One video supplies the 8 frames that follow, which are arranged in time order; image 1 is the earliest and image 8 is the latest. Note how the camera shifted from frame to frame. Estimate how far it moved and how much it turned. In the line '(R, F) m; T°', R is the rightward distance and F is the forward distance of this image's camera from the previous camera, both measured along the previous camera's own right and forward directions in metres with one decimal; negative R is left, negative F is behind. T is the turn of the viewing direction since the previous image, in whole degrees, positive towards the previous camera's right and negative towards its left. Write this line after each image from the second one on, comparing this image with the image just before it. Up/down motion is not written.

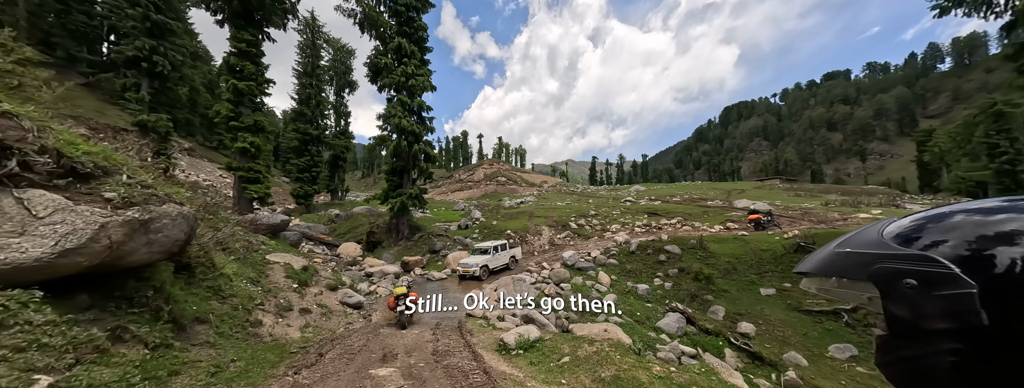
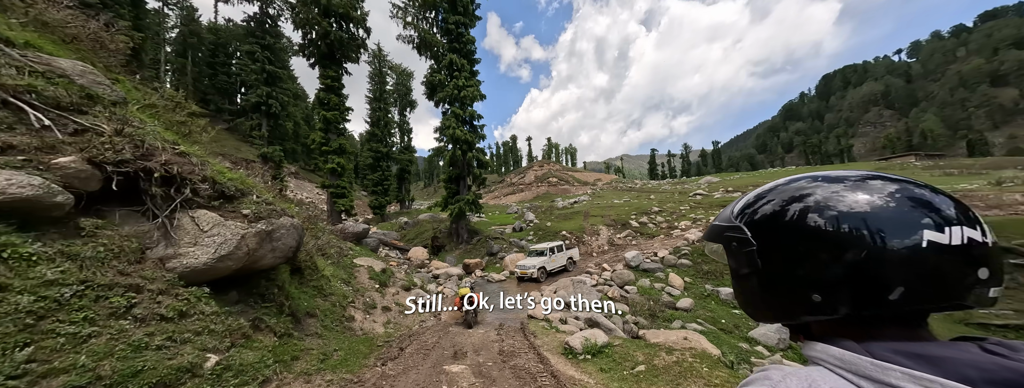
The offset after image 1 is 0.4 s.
(-0.1, 0.0) m; -11°
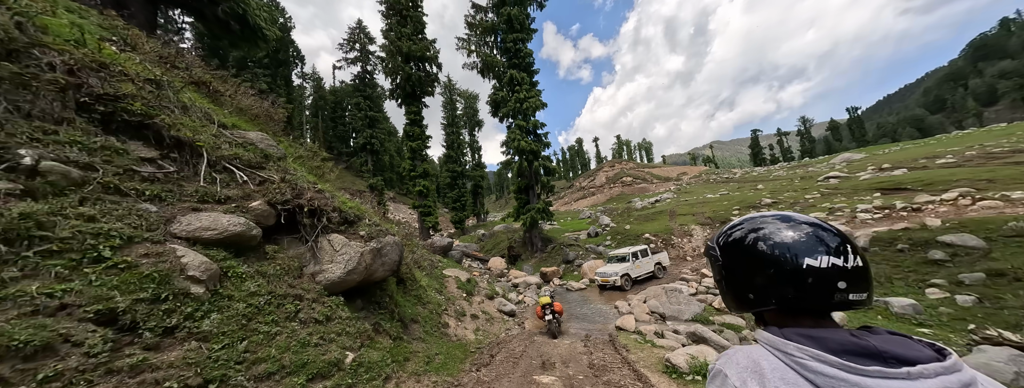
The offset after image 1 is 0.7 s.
(-0.1, -0.1) m; -14°
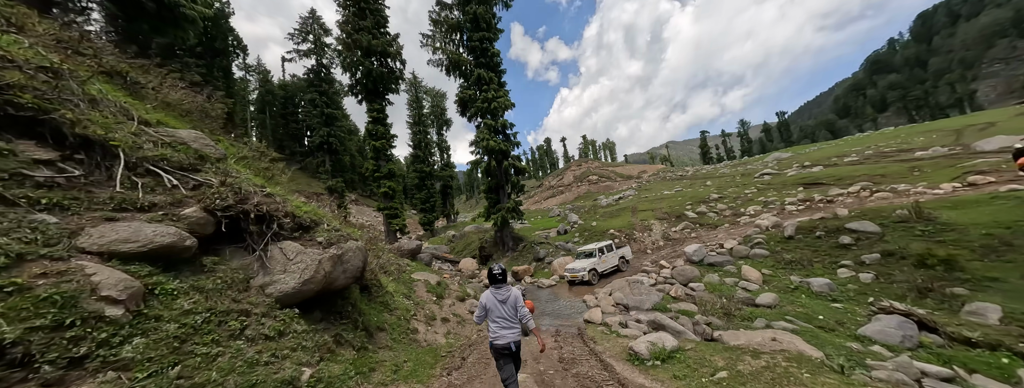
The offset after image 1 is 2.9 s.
(0.0, 0.0) m; +6°
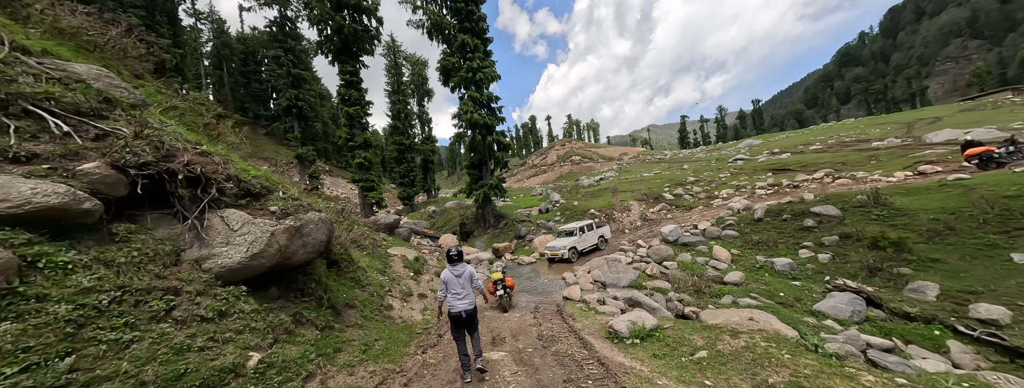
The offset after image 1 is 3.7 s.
(0.0, +0.4) m; +4°
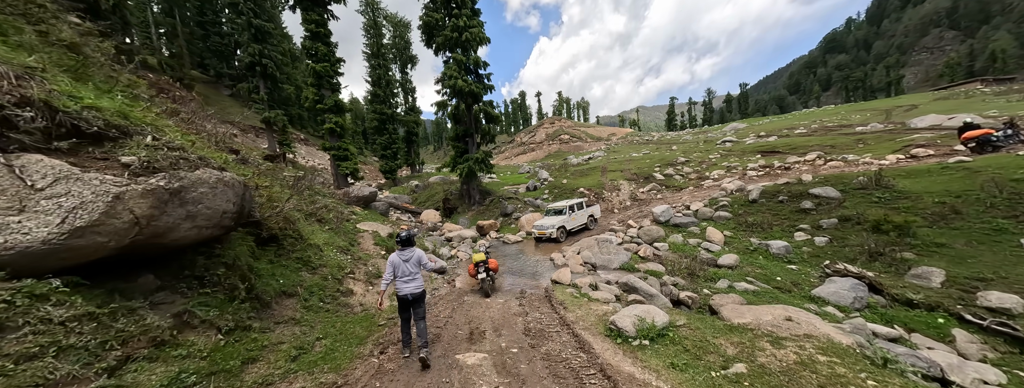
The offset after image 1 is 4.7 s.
(0.0, +1.3) m; +3°
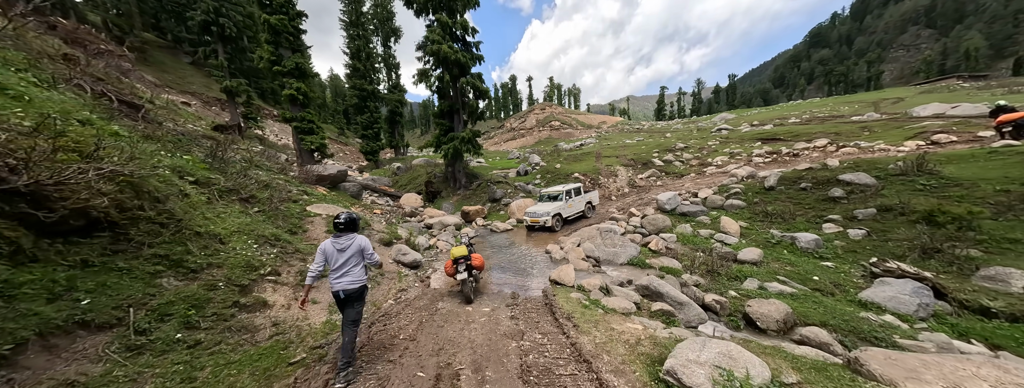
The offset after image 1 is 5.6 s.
(-0.1, +2.1) m; +2°
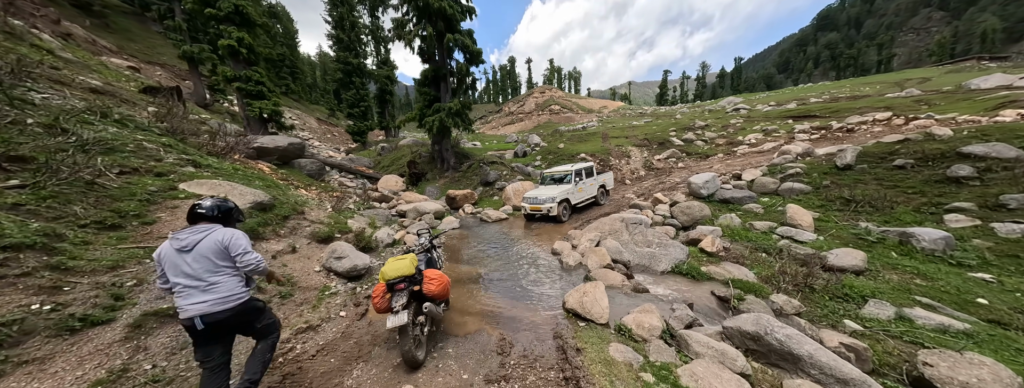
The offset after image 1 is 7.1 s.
(+0.1, +3.3) m; 0°
